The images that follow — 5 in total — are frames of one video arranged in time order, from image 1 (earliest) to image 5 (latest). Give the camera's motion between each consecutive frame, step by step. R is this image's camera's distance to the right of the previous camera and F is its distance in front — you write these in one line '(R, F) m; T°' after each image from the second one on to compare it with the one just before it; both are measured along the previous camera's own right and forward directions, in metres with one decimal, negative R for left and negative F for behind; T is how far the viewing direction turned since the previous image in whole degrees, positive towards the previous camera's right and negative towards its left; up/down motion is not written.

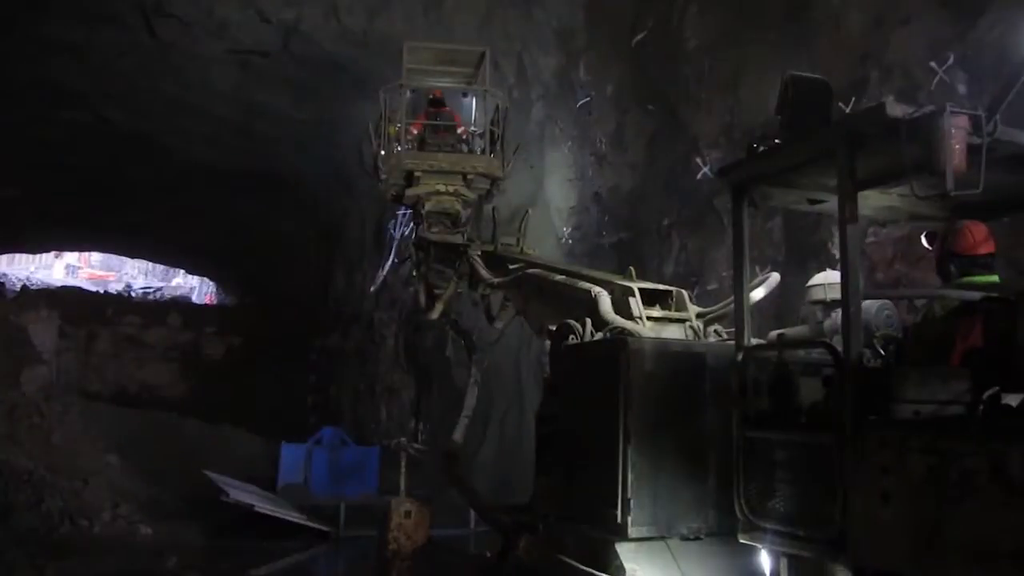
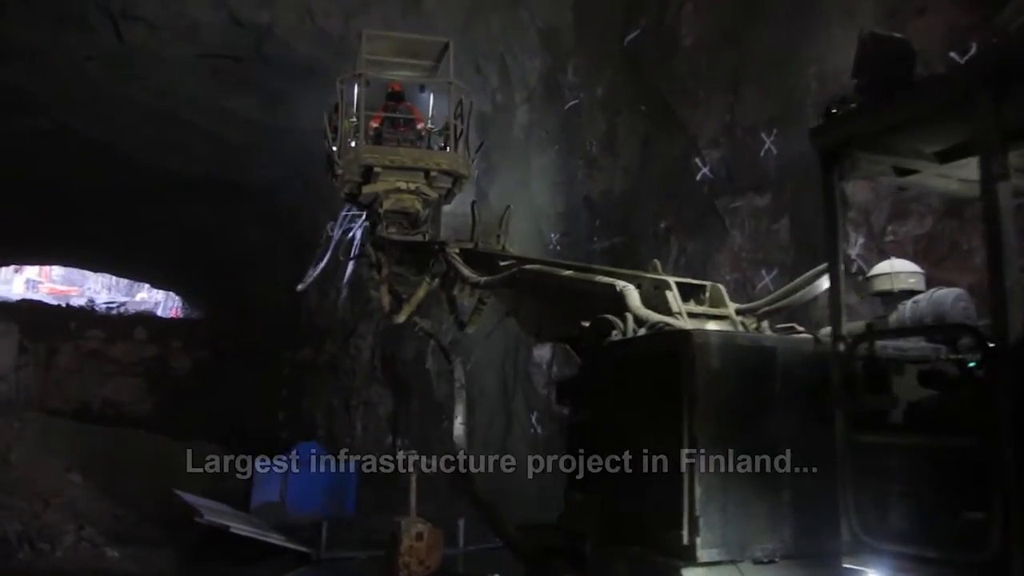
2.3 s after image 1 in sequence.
(-0.2, +0.4) m; +2°
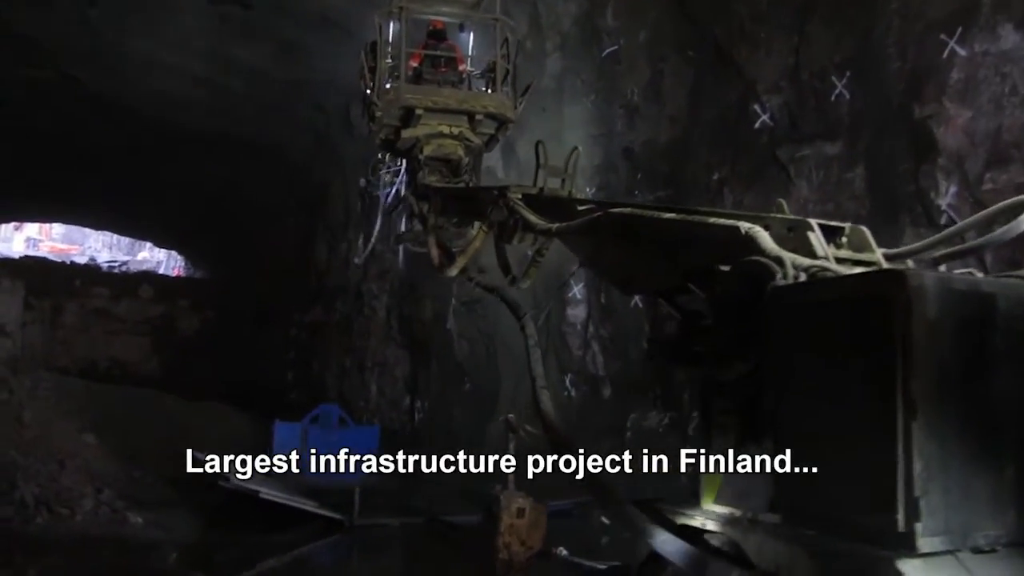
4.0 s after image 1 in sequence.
(-0.4, +0.5) m; 0°
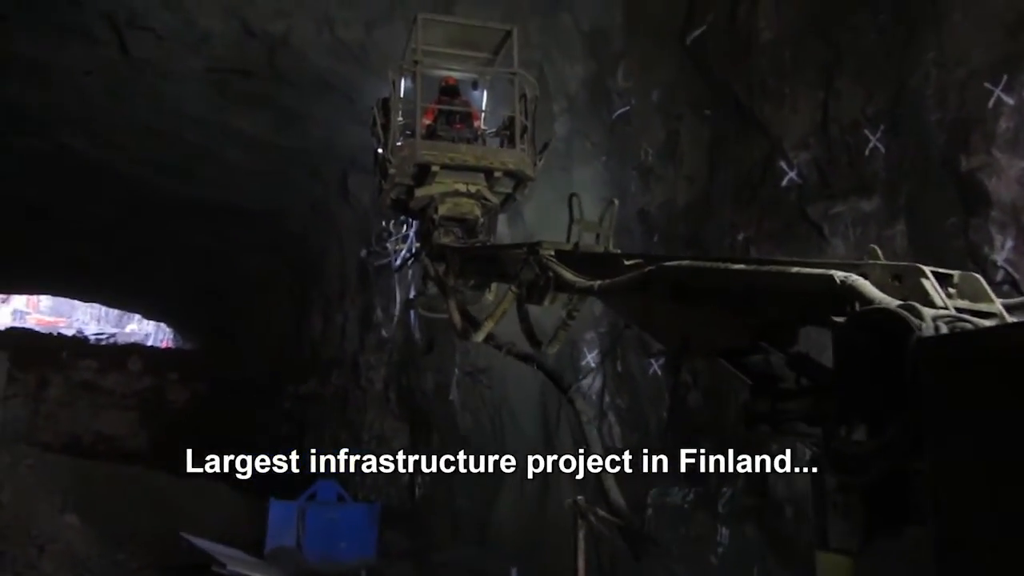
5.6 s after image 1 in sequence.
(-0.3, +0.5) m; +1°
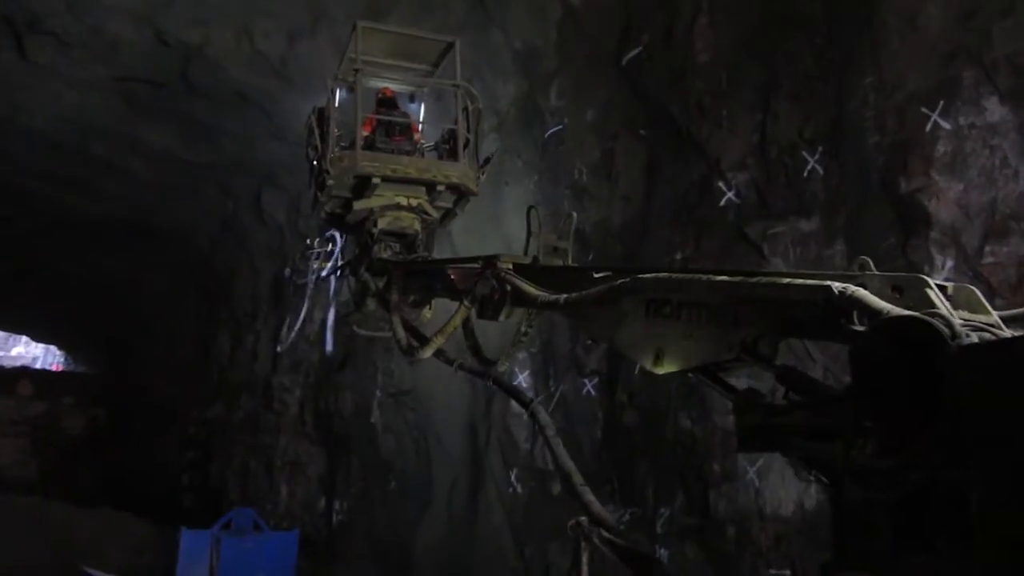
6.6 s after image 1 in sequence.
(-0.3, +0.2) m; +6°
